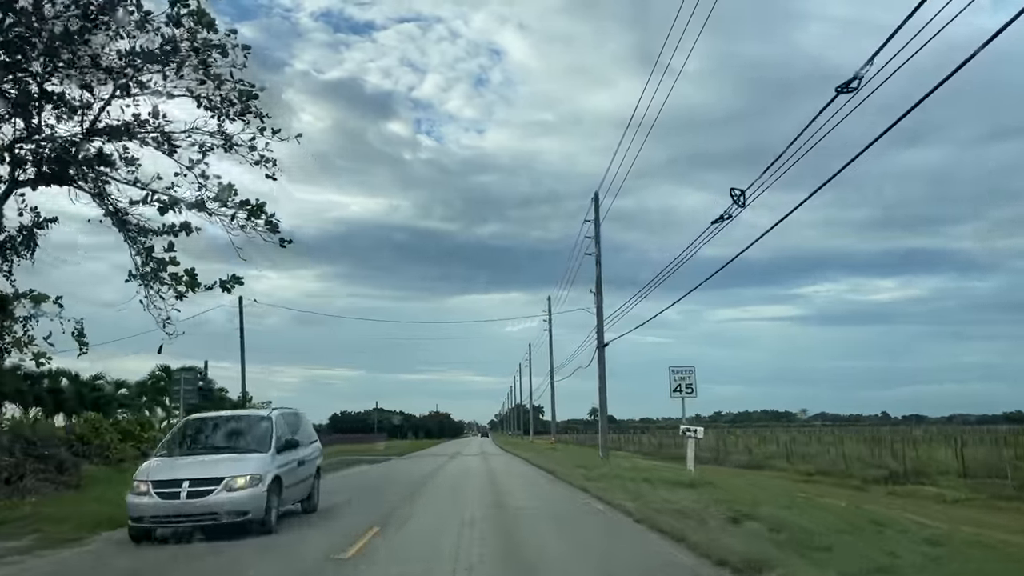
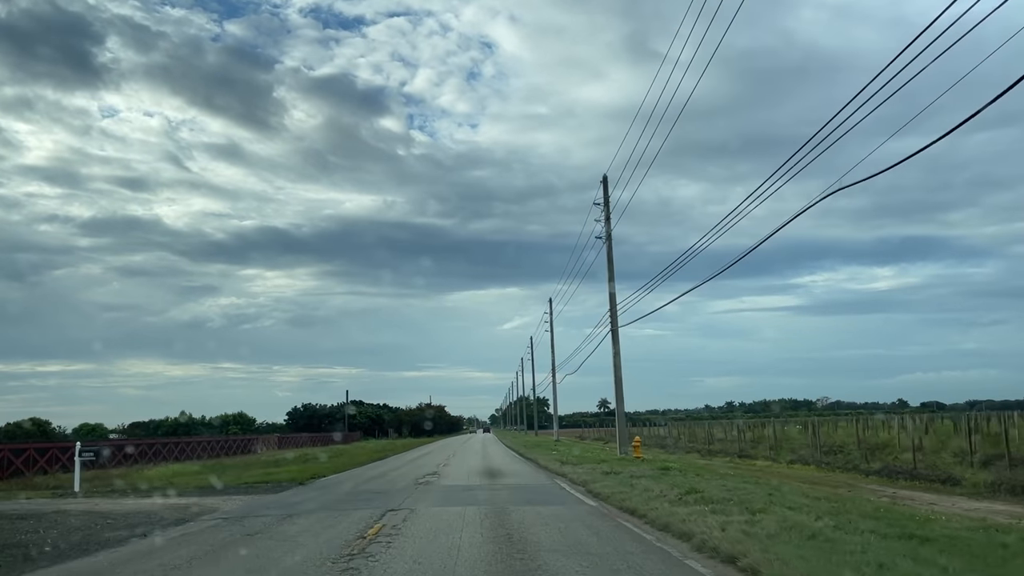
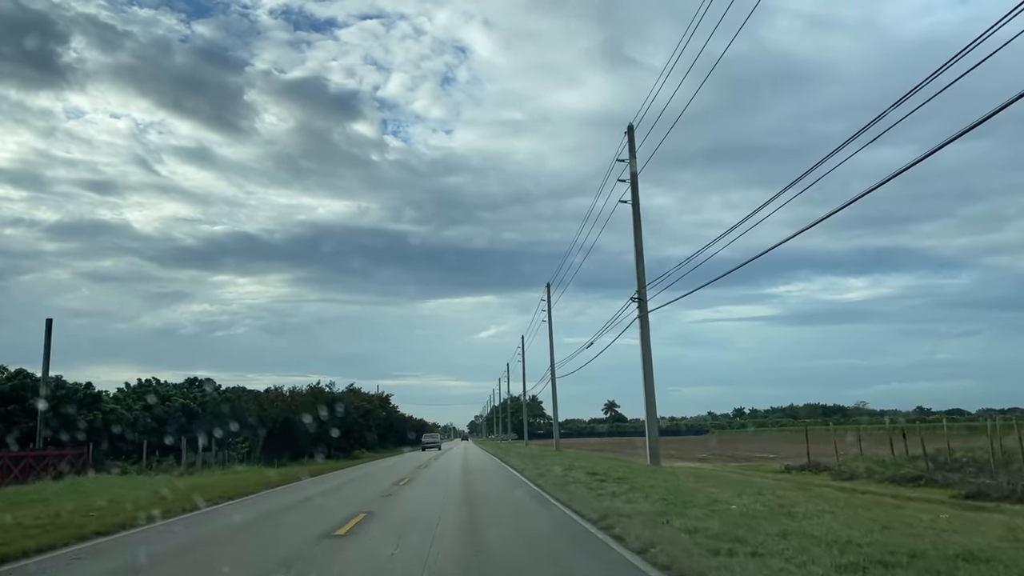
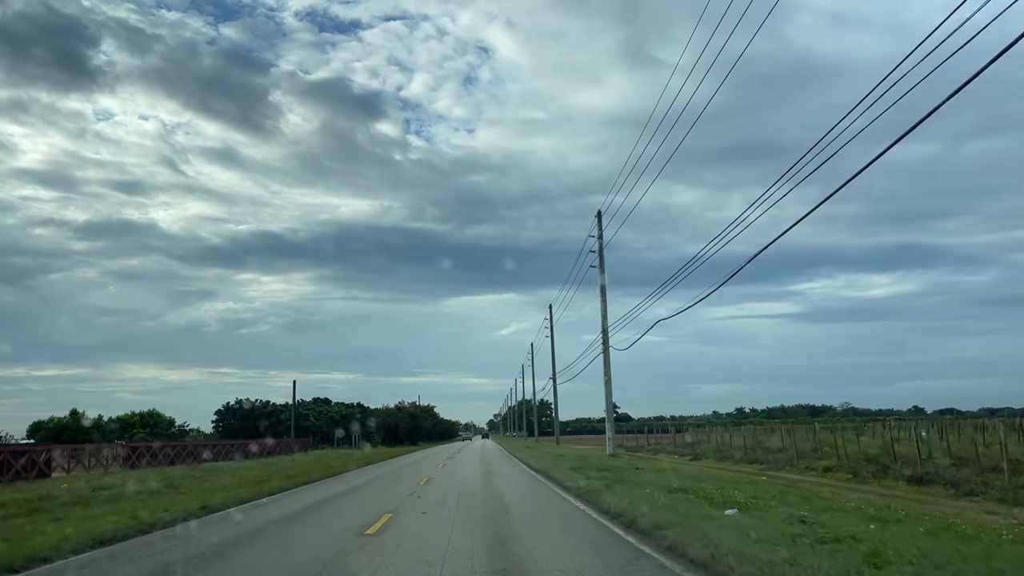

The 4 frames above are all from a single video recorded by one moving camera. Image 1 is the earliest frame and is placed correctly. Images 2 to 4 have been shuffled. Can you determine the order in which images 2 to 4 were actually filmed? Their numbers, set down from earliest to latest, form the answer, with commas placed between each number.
2, 4, 3
